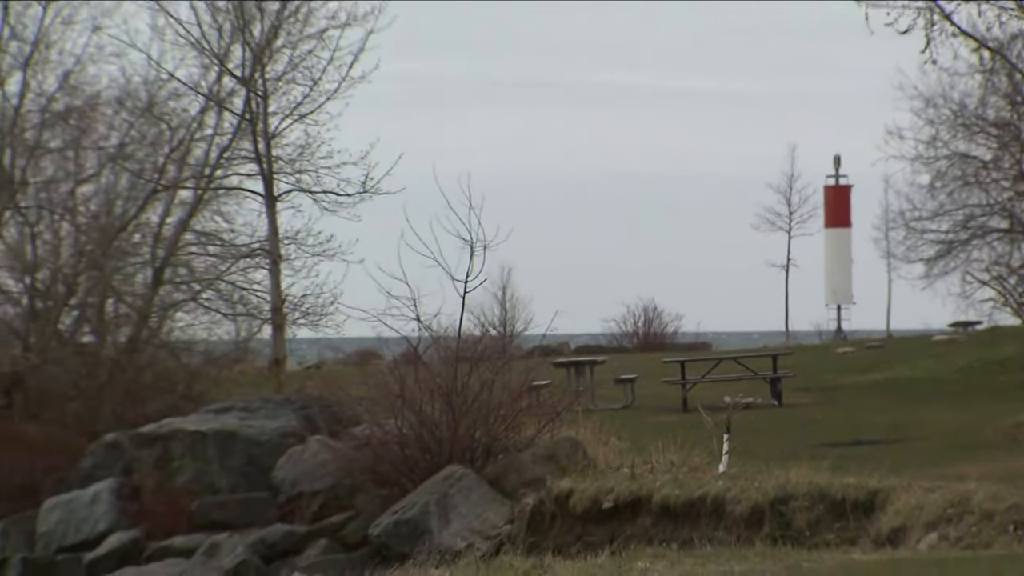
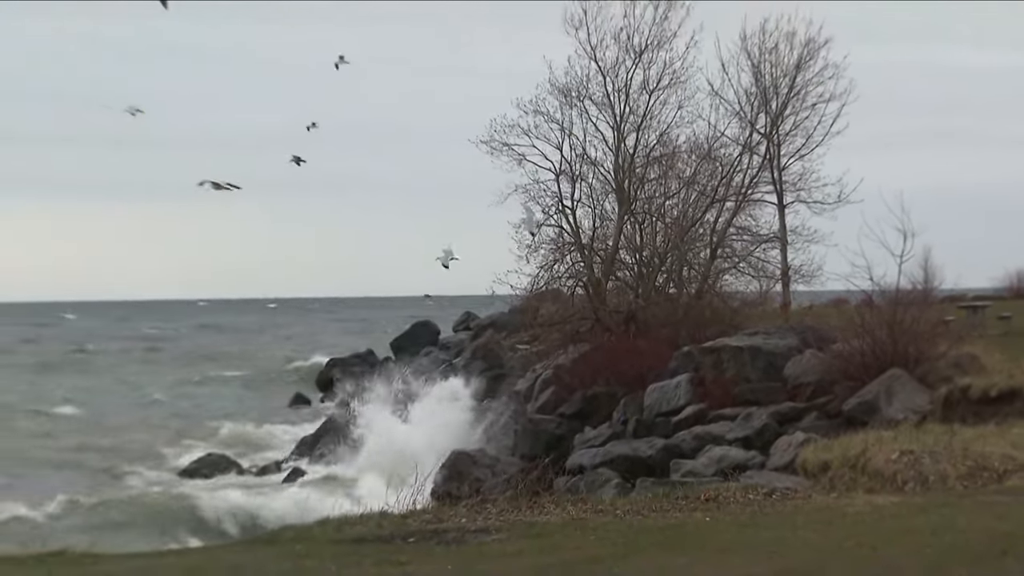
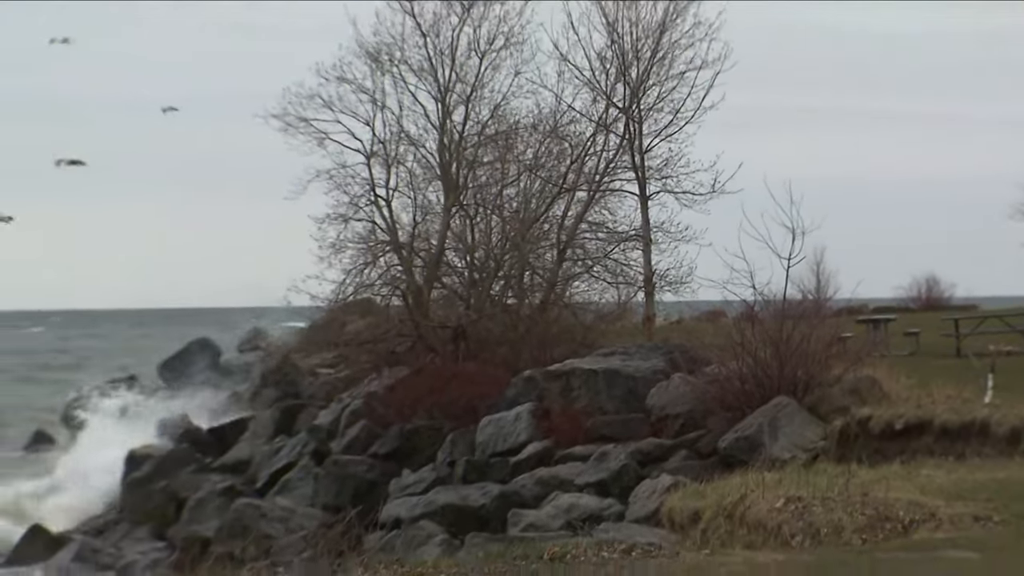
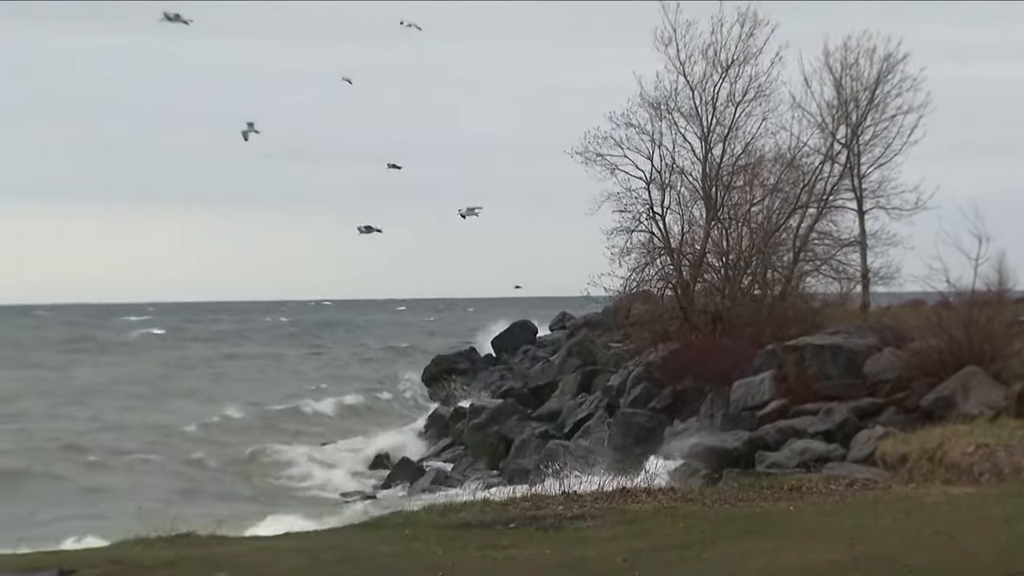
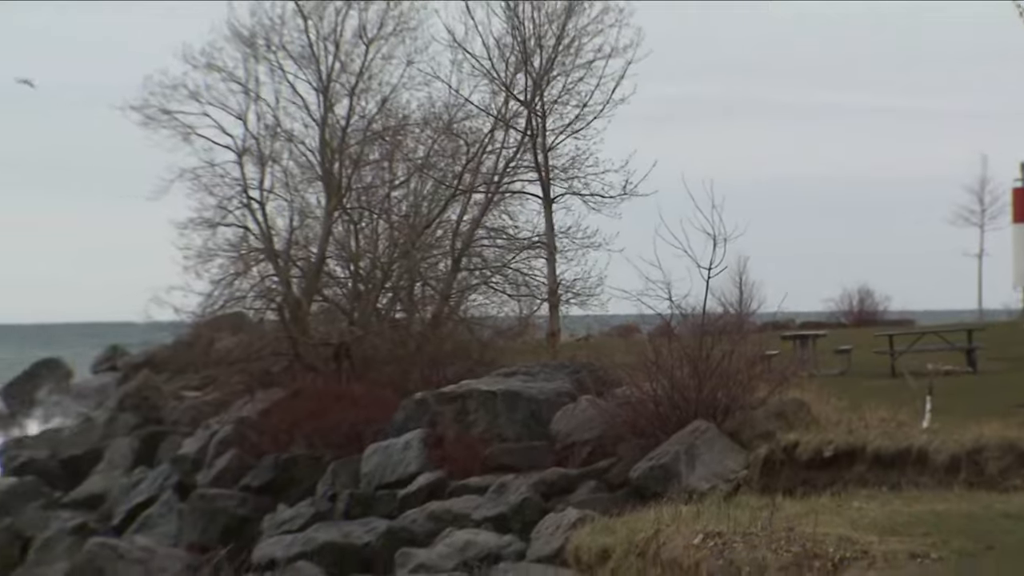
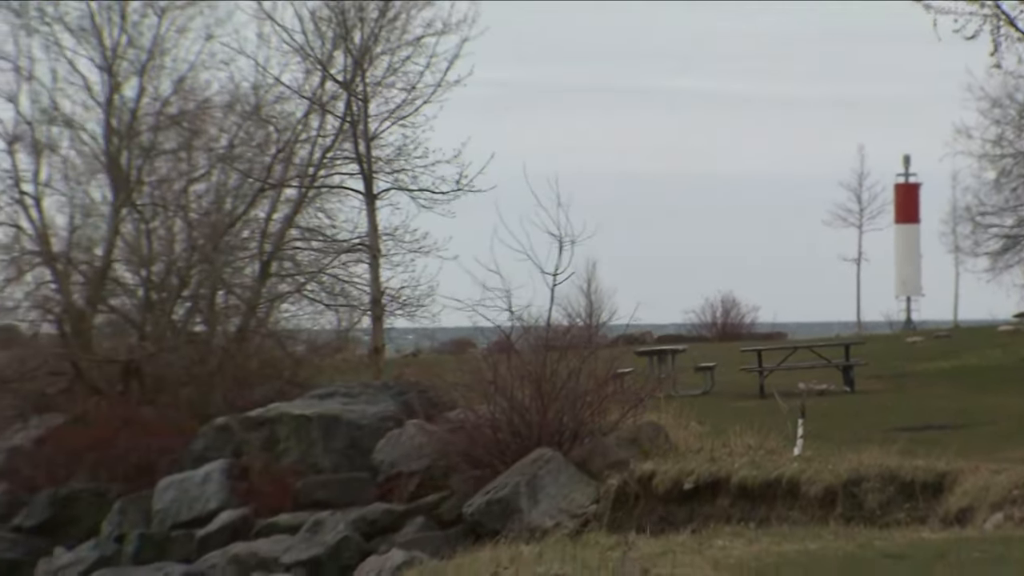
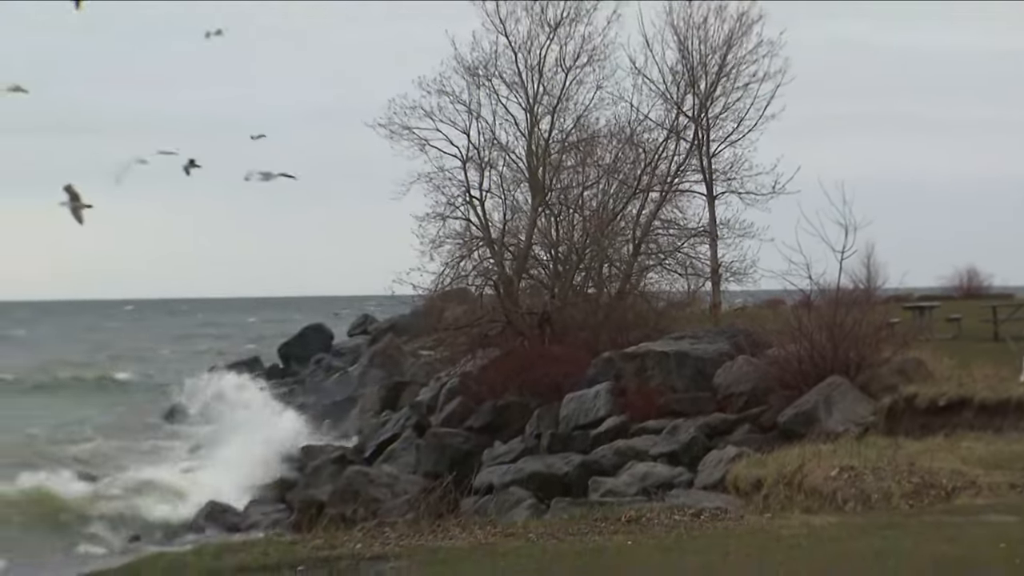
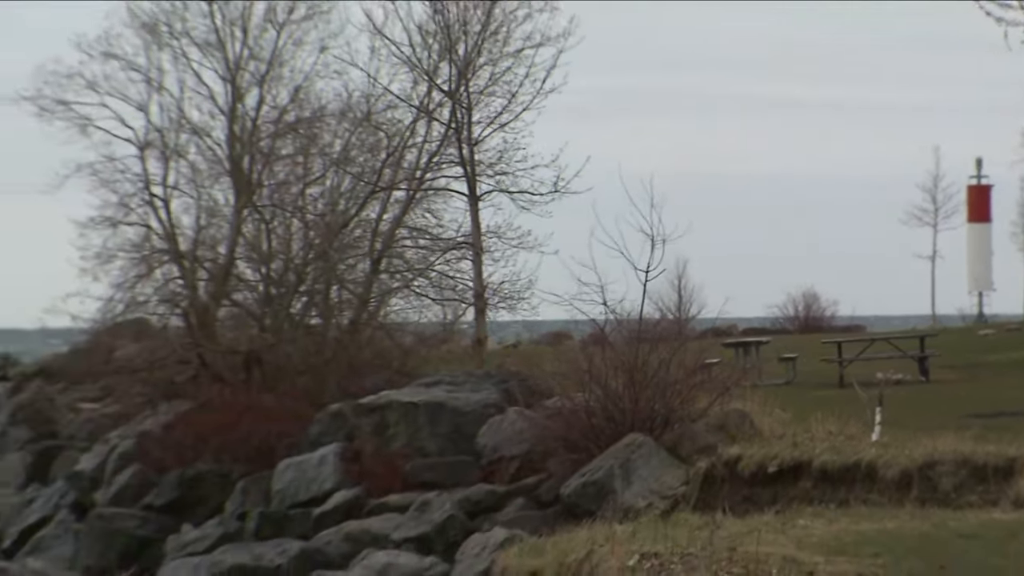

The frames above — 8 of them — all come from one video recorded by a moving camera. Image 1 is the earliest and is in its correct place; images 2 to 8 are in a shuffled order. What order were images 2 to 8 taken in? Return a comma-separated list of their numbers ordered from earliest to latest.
6, 8, 5, 3, 7, 2, 4
